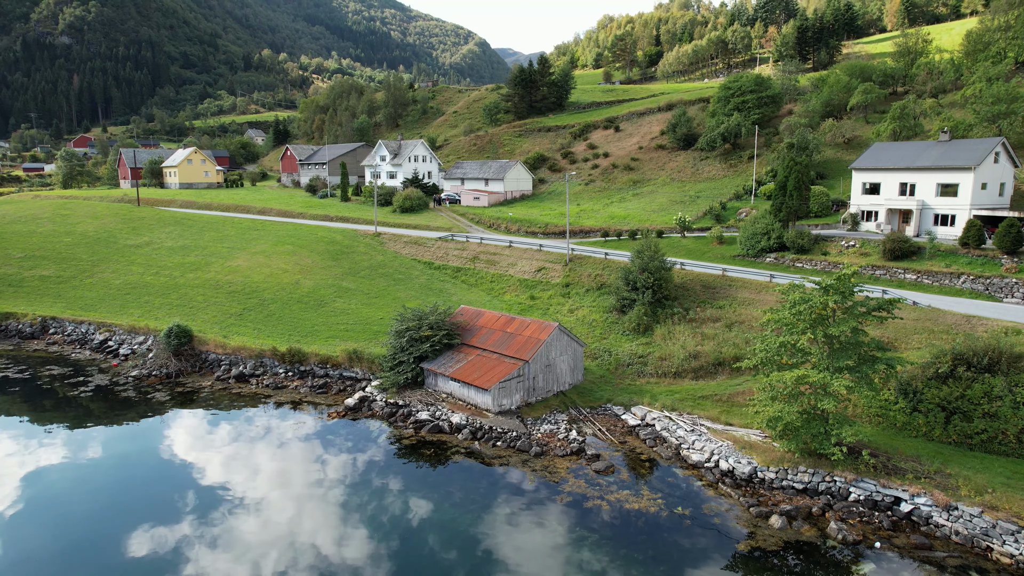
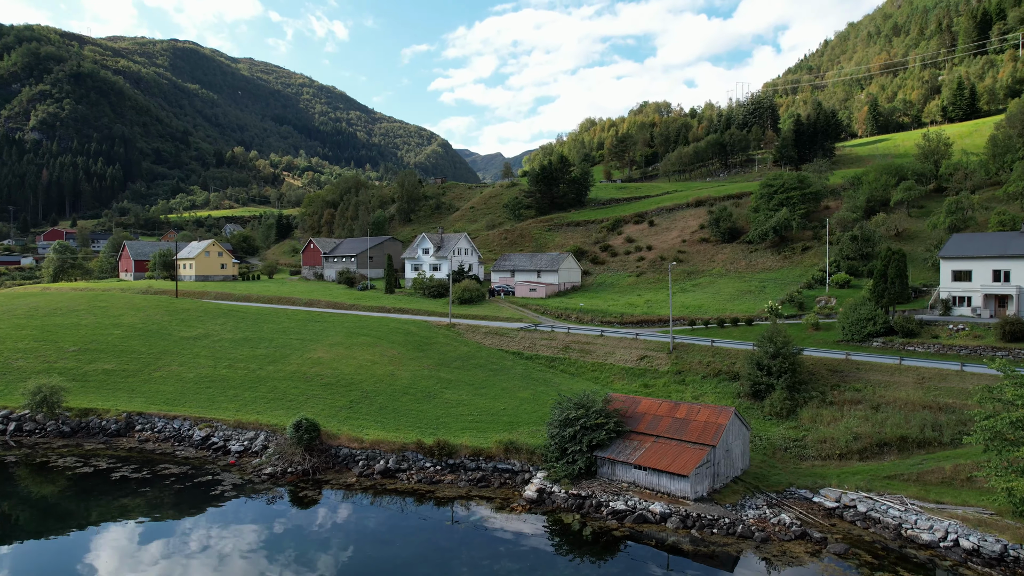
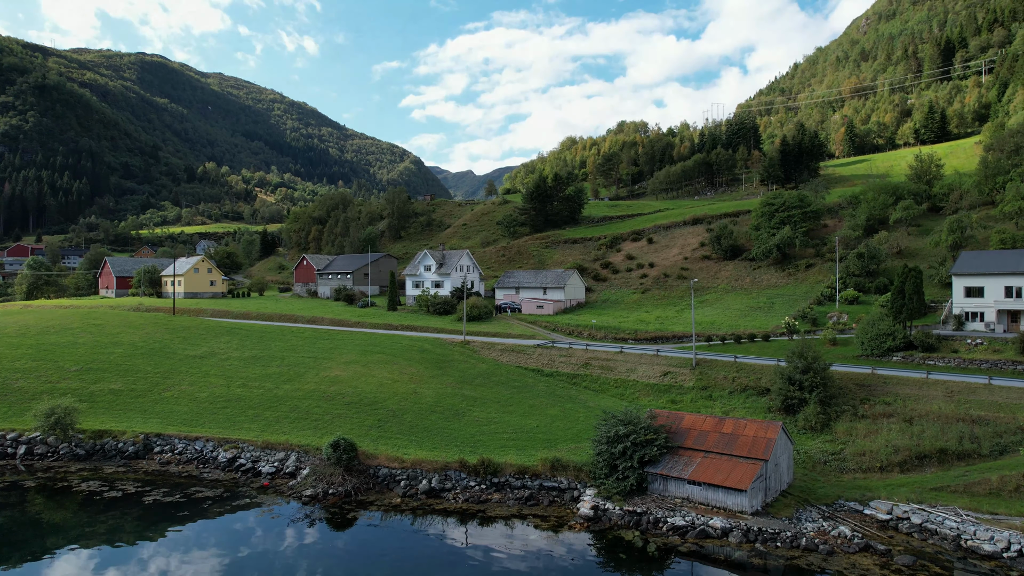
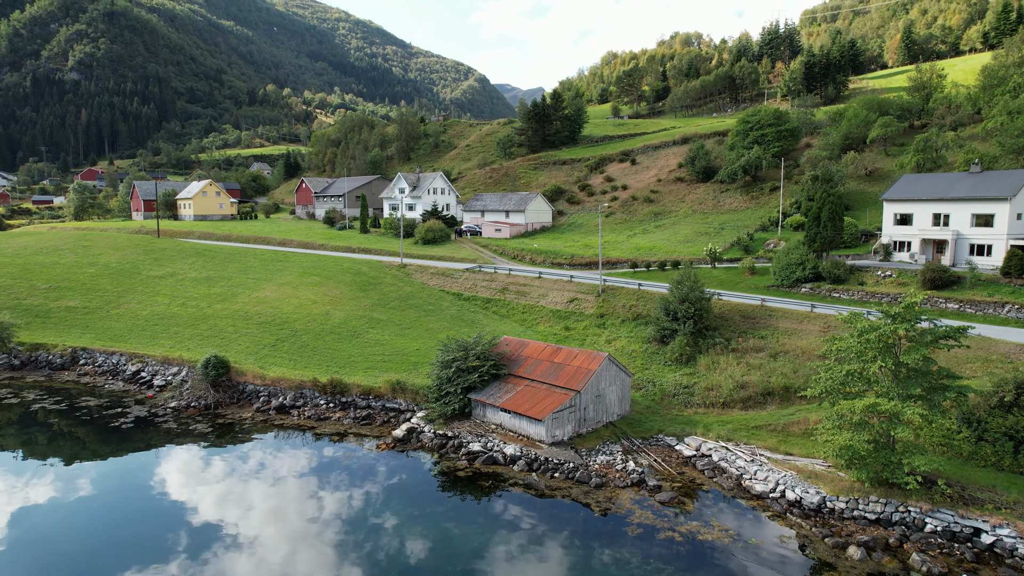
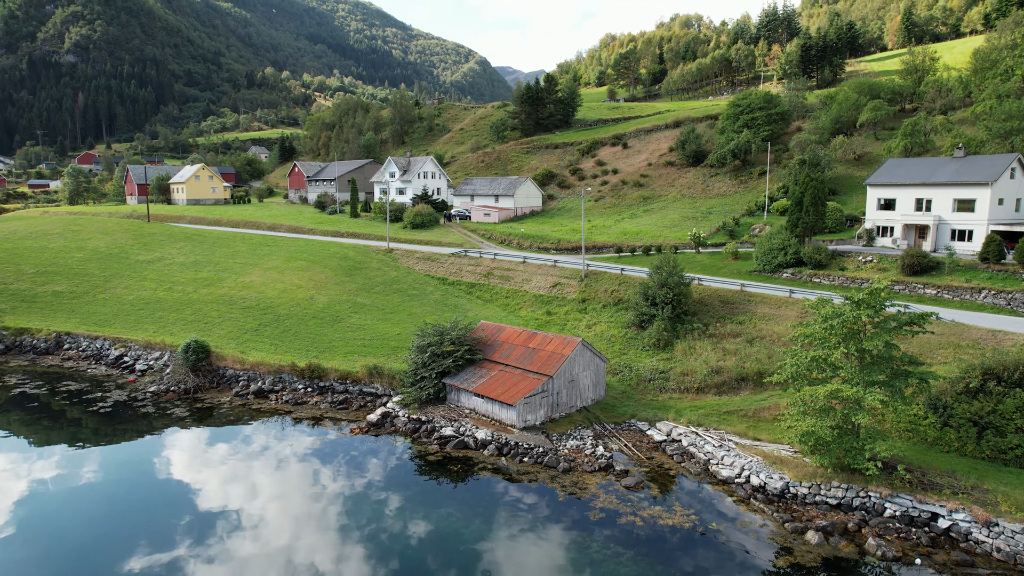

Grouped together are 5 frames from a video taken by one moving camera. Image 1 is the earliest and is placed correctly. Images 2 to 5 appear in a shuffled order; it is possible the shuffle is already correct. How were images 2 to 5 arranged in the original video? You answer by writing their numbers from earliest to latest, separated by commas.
5, 4, 2, 3
